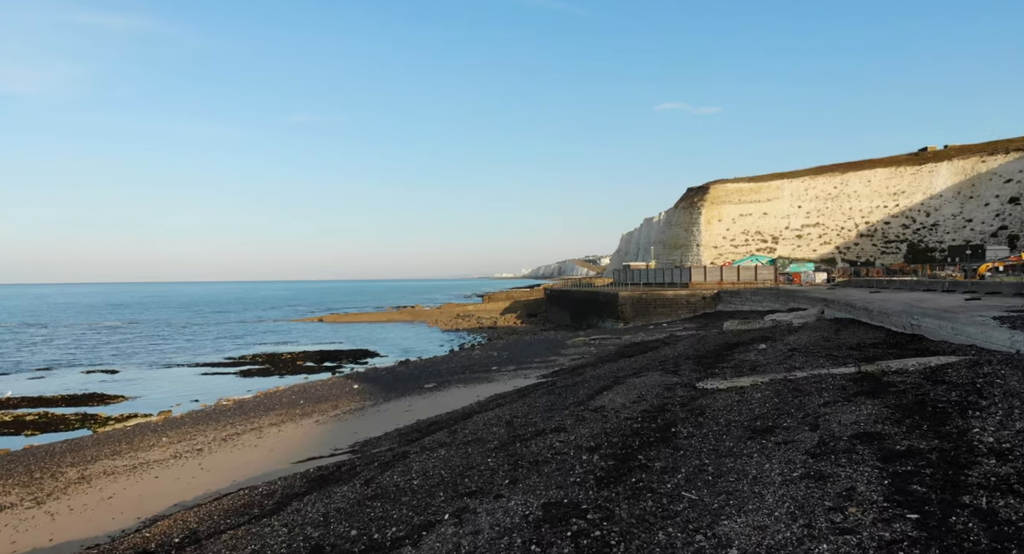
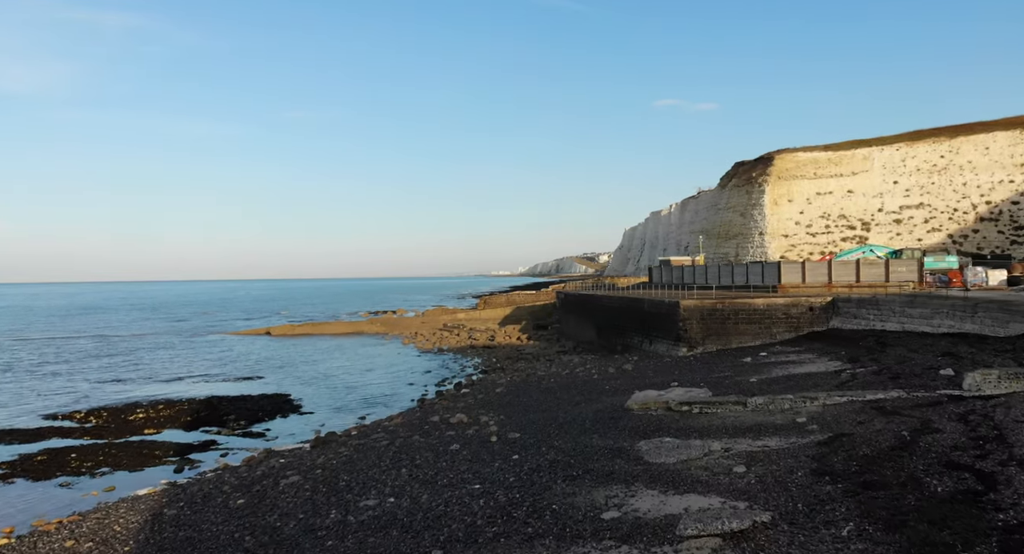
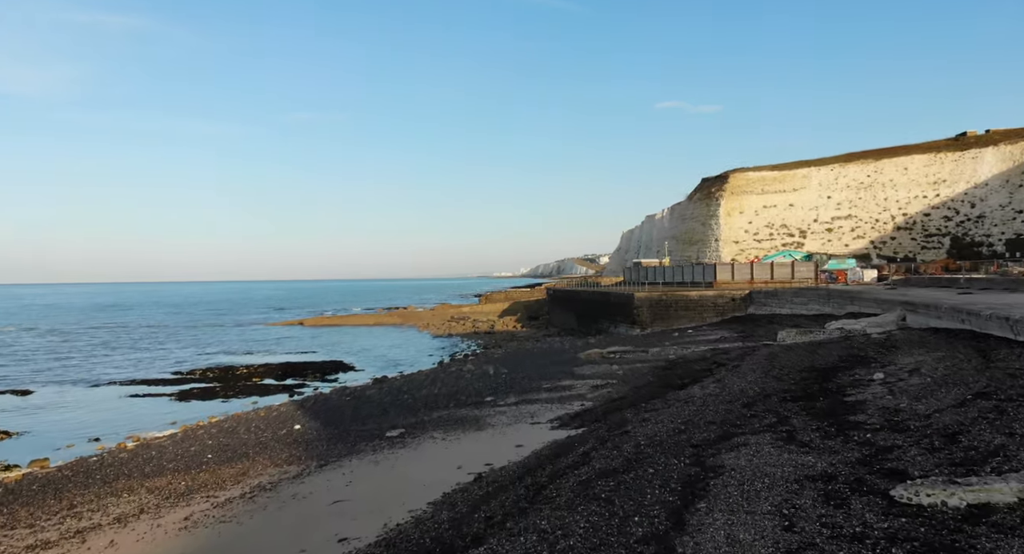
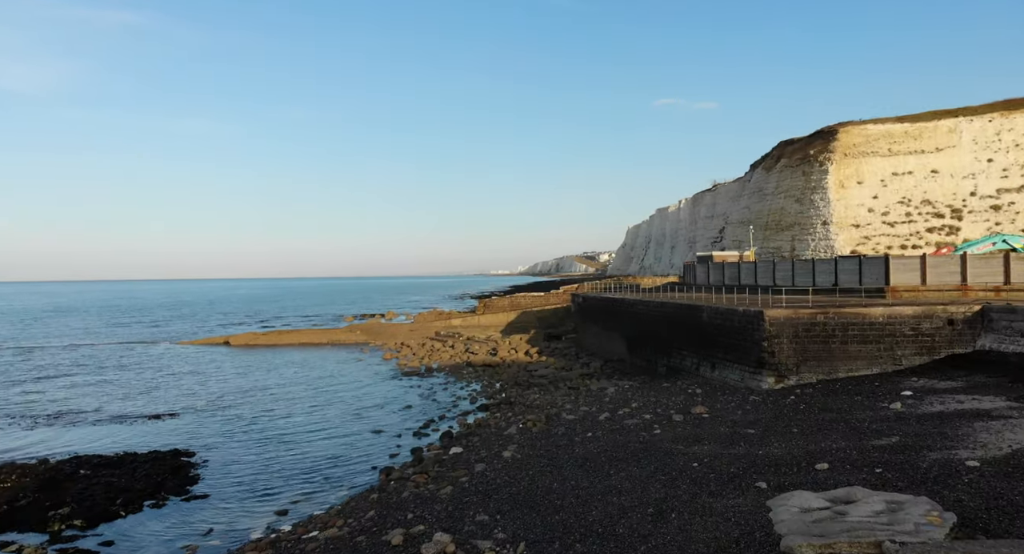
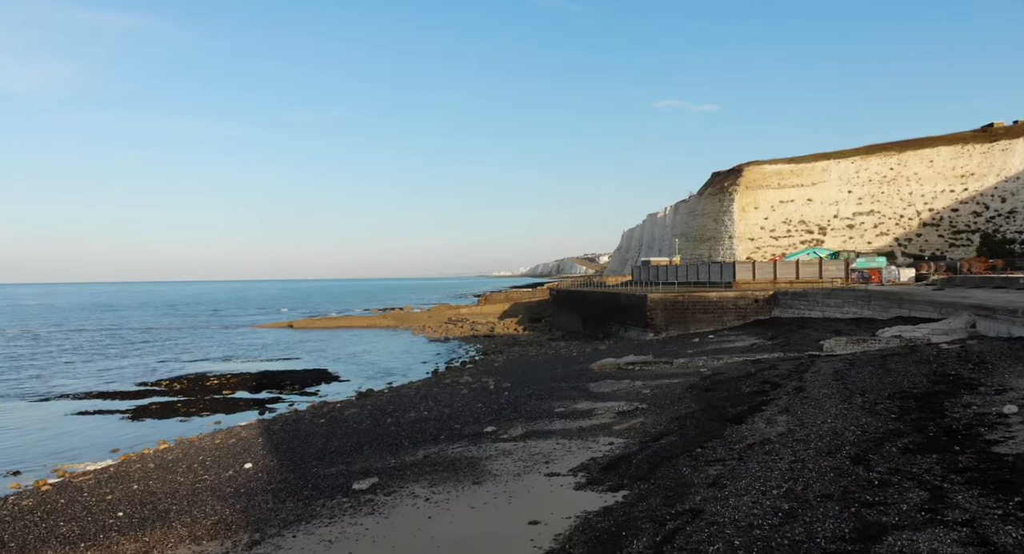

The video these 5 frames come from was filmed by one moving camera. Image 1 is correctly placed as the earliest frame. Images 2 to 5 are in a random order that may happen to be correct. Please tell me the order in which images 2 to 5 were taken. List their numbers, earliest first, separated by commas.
3, 5, 2, 4
